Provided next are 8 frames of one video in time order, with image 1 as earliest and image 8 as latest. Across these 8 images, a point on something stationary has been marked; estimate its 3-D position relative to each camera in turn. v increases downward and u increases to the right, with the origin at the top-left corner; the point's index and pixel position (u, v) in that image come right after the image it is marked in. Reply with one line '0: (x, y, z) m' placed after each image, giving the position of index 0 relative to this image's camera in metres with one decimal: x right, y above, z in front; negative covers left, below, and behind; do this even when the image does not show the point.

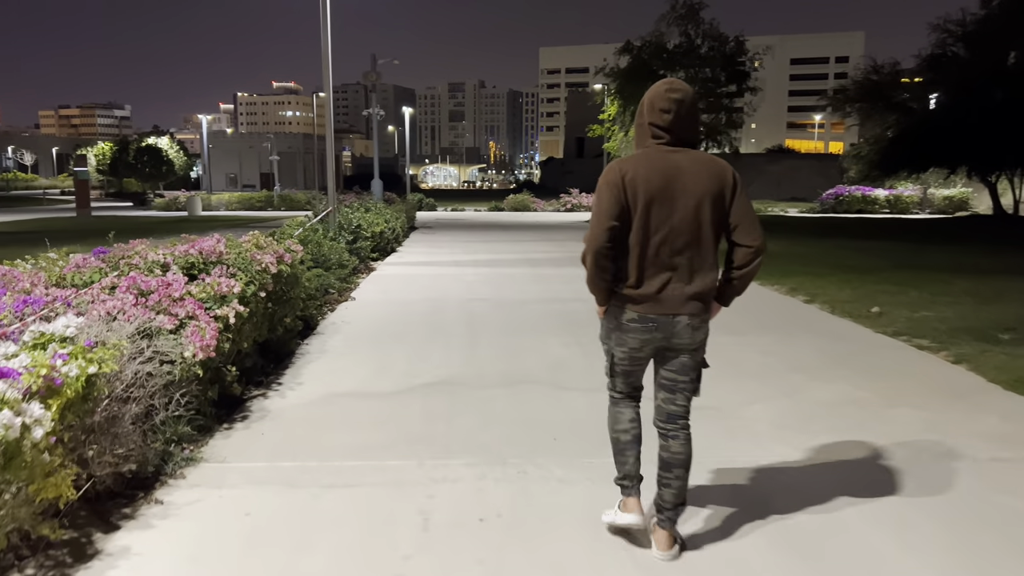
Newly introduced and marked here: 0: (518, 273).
0: (+0.1, +0.3, +12.4) m
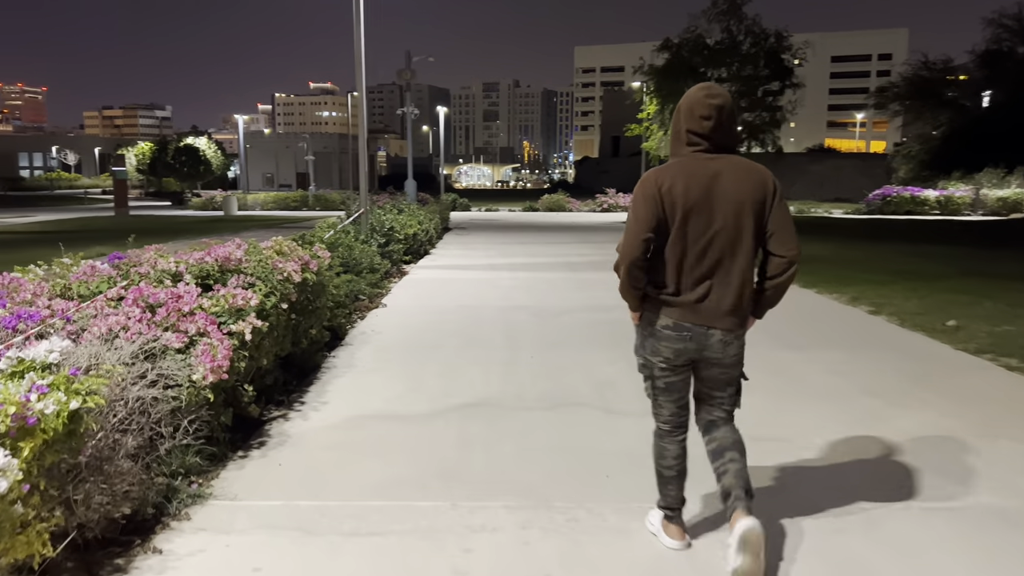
0: (+0.7, +0.2, +11.8) m
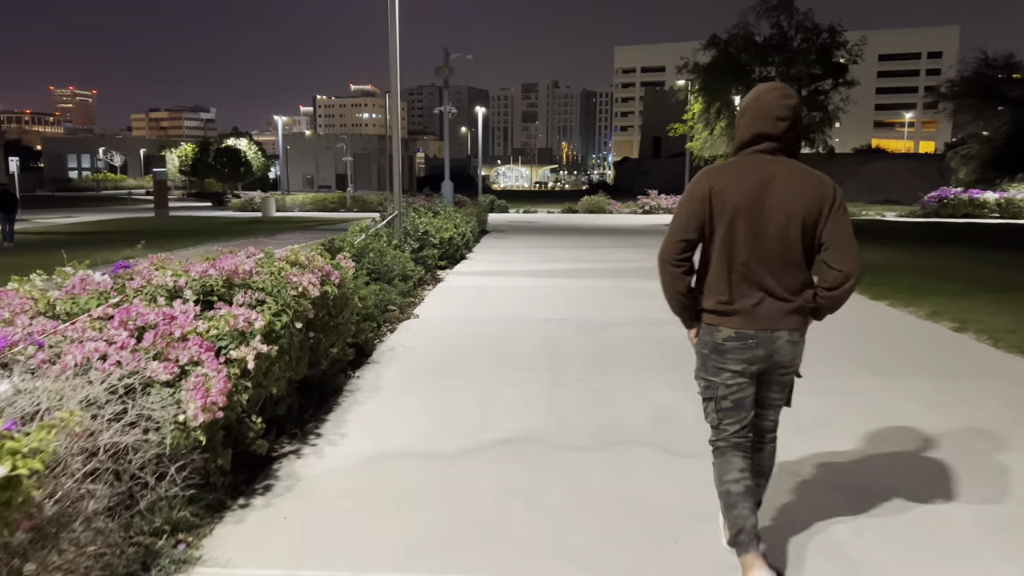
0: (+1.3, +0.1, +11.1) m
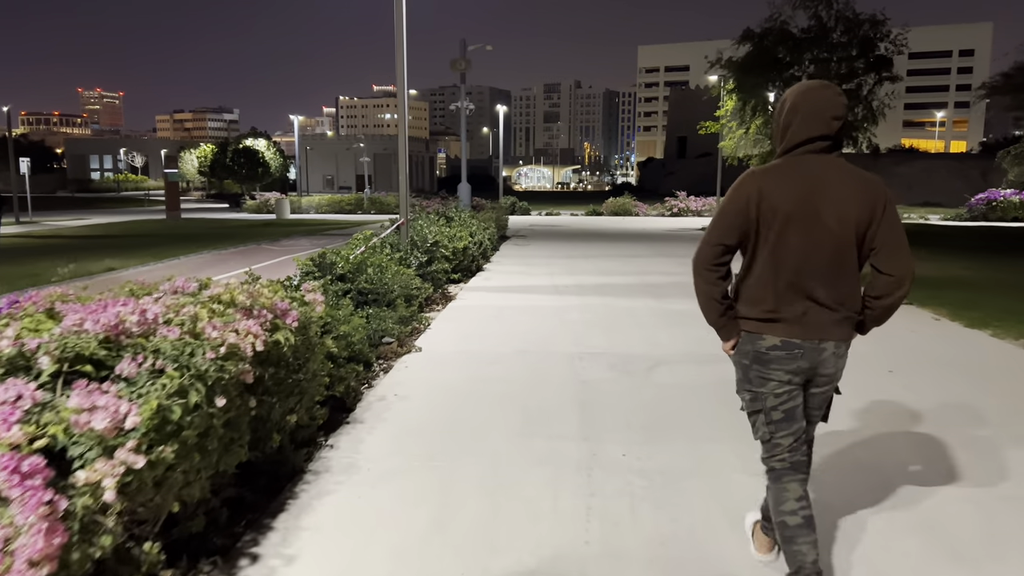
0: (+1.5, -0.2, +9.5) m
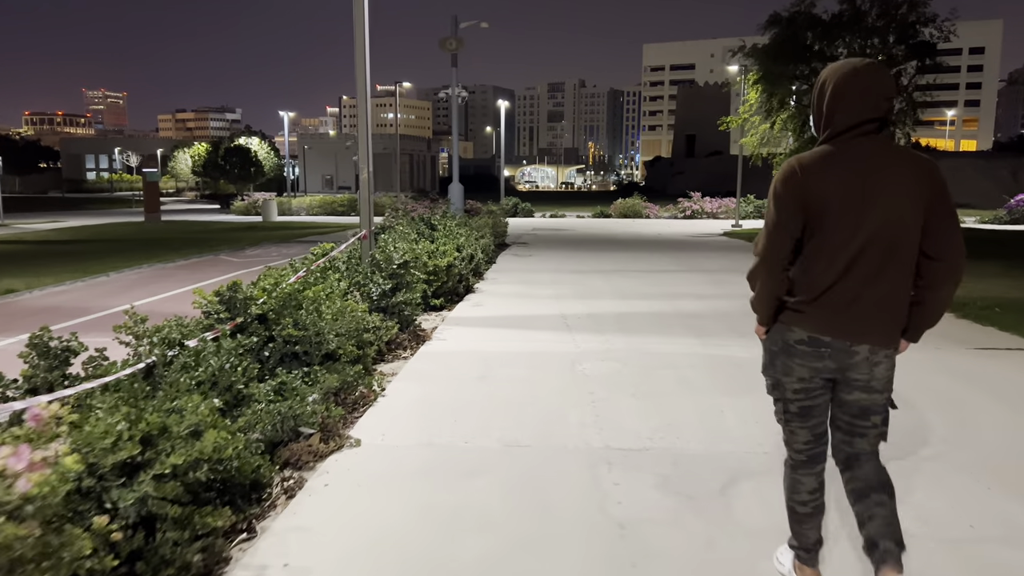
0: (+1.5, -0.5, +7.0) m
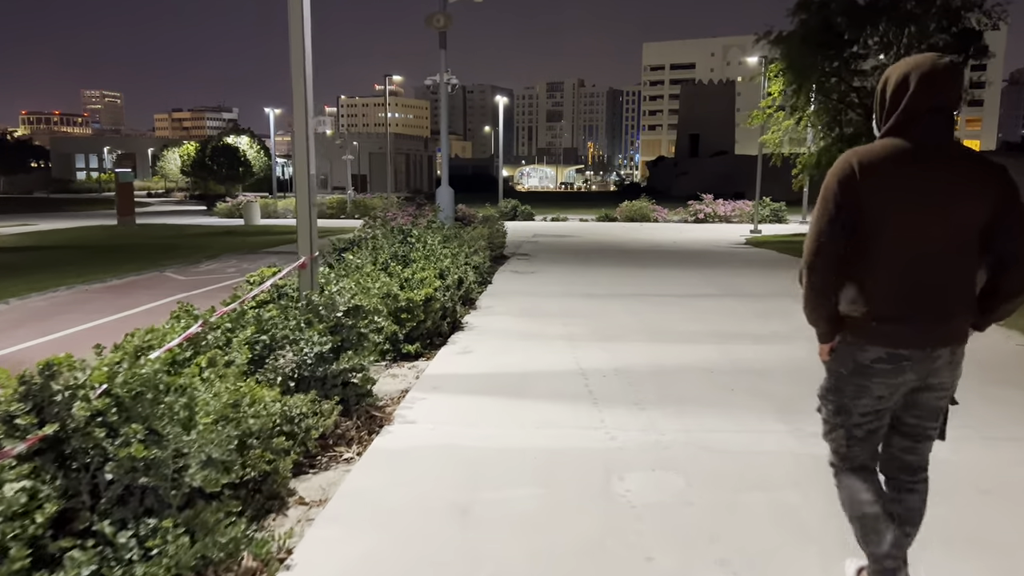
0: (+1.5, -0.9, +4.7) m
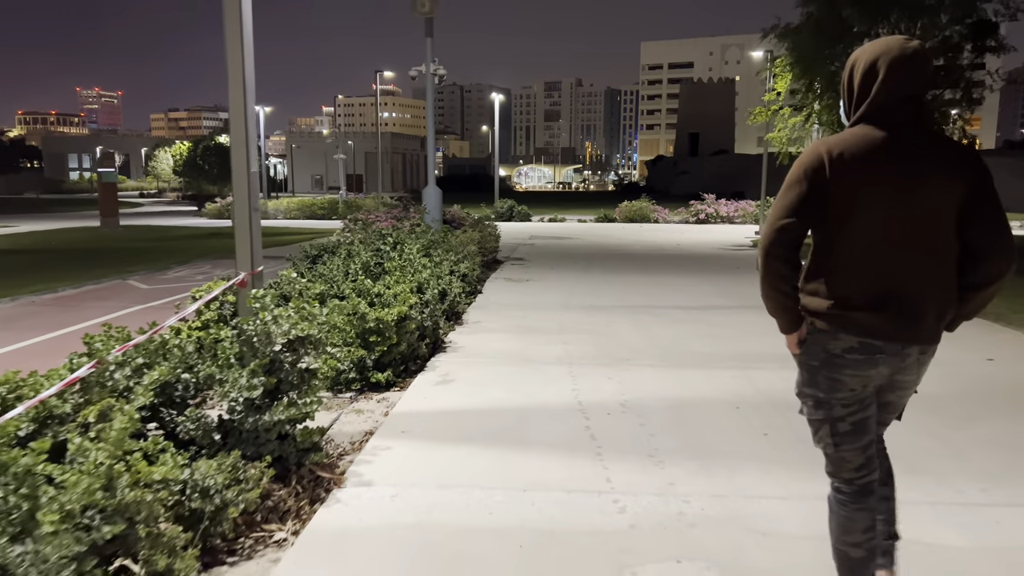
0: (+1.4, -1.0, +3.7) m
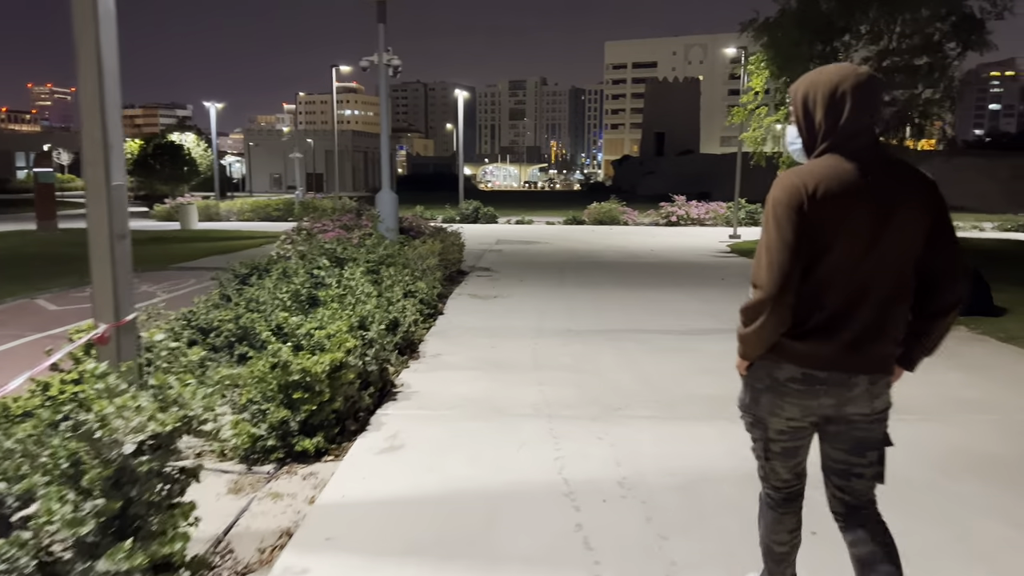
0: (+1.3, -1.3, +2.6) m
